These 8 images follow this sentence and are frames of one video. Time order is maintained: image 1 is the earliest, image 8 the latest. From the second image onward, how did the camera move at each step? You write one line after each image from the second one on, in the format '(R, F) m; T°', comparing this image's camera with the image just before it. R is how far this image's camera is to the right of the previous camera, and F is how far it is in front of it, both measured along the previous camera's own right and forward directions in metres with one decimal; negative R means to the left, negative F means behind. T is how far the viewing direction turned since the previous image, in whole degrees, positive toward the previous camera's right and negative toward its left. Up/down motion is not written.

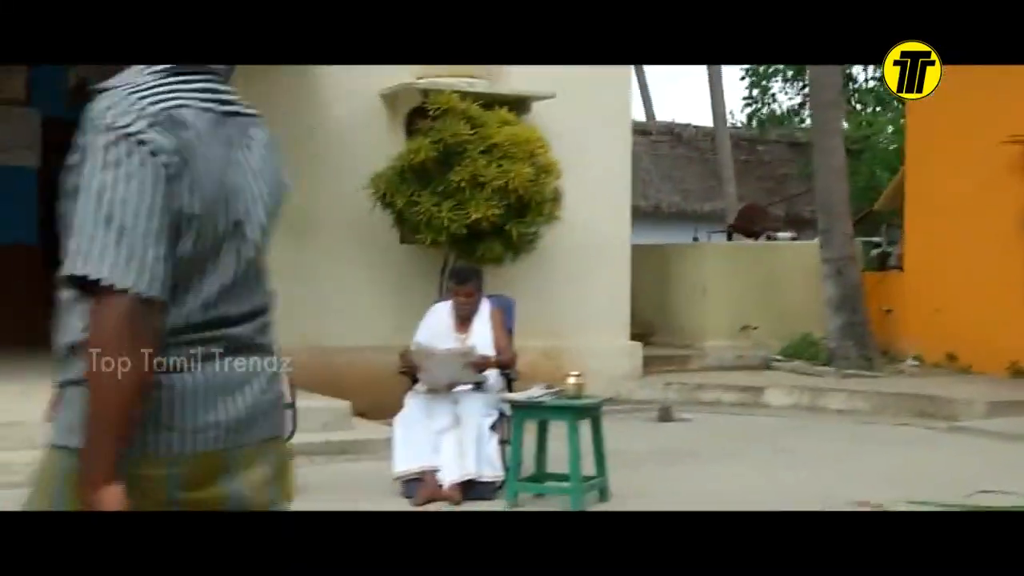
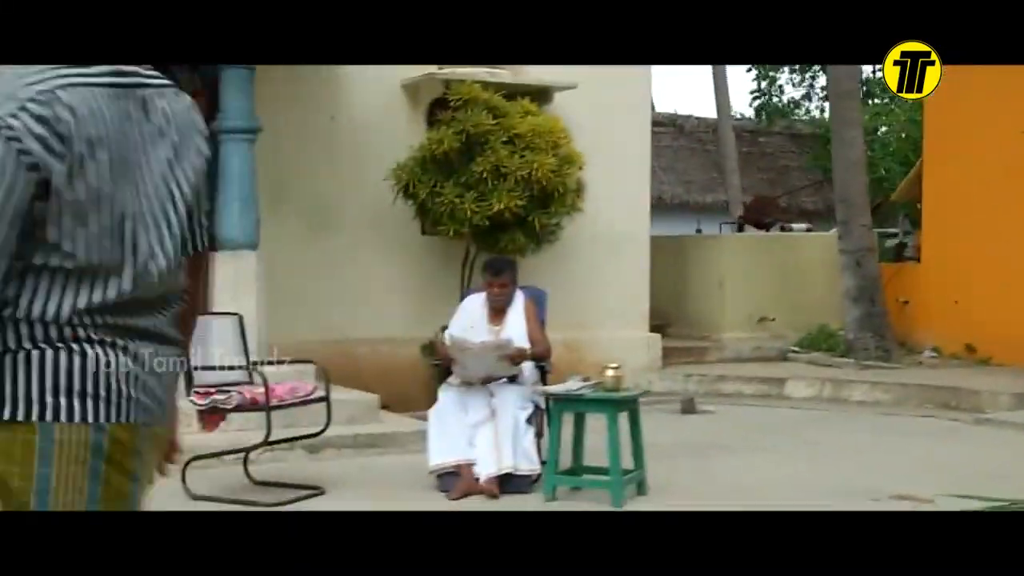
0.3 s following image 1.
(-0.3, +0.1) m; +1°
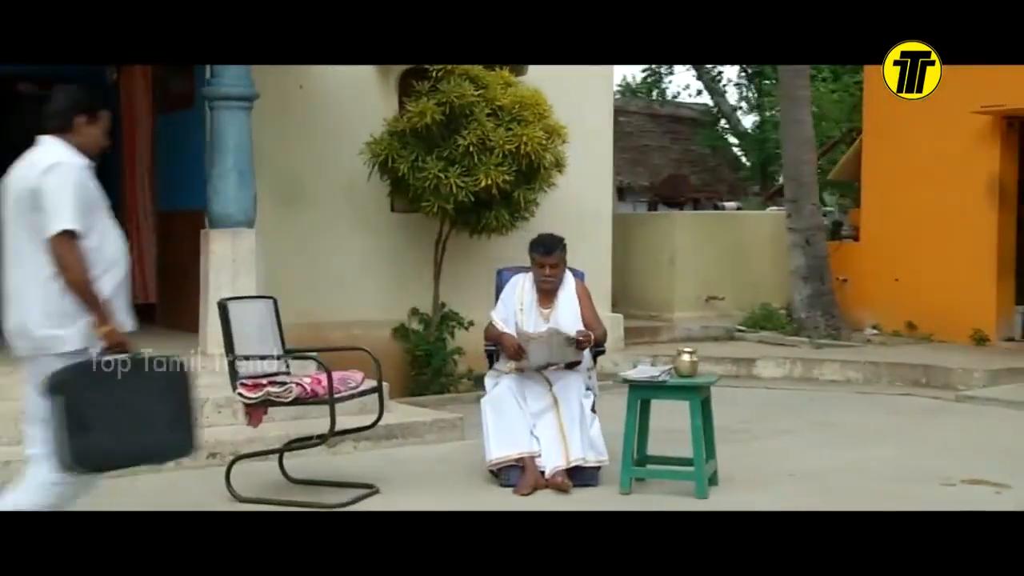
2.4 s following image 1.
(-1.5, +0.5) m; +11°
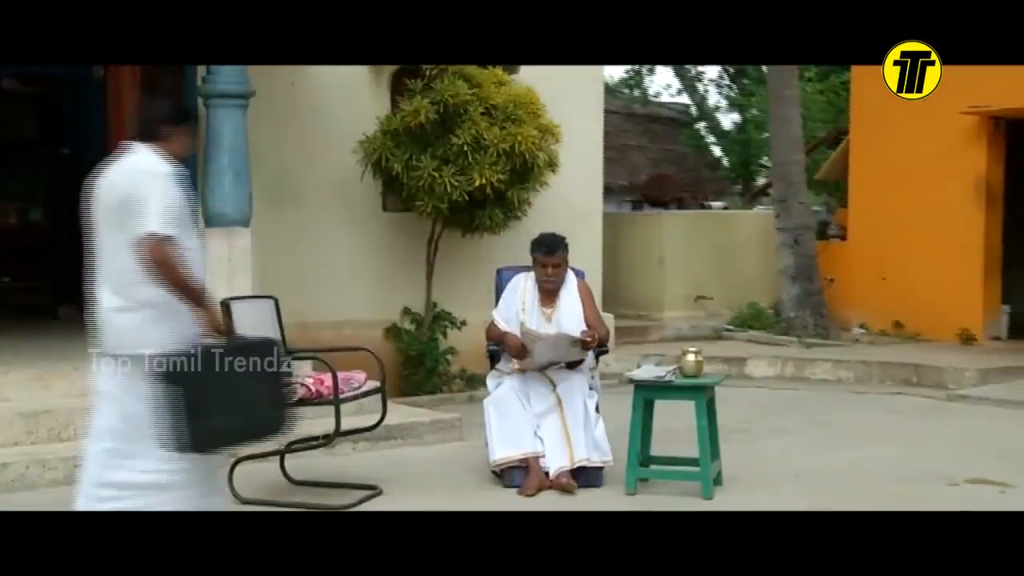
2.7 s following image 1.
(-0.2, 0.0) m; +2°
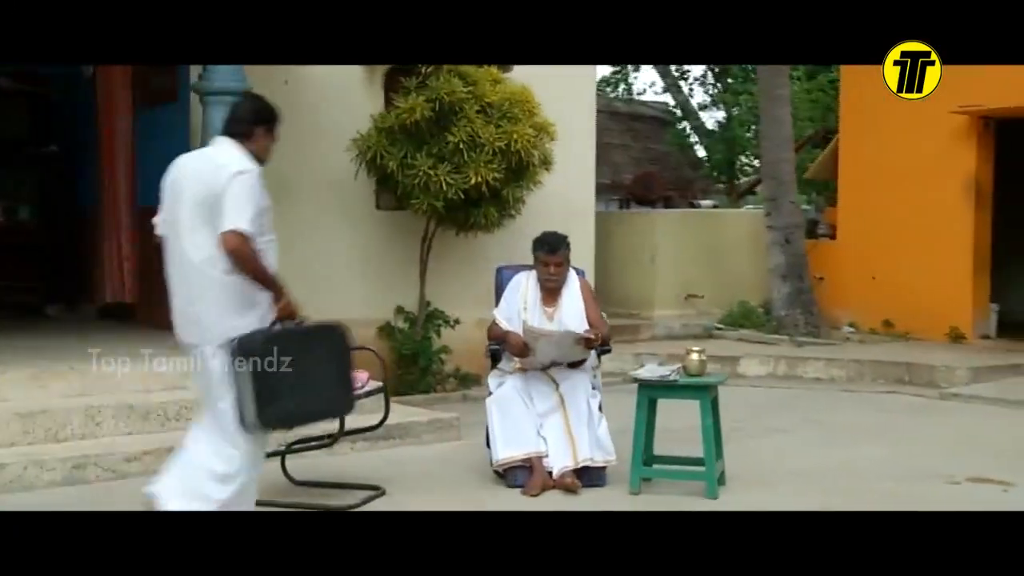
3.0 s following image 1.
(-0.2, 0.0) m; +1°
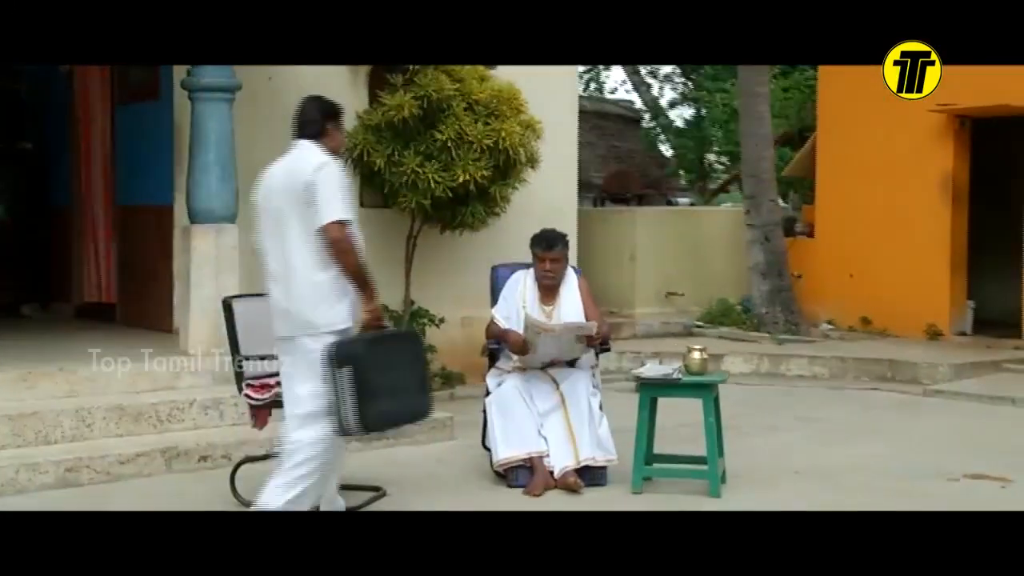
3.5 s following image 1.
(-0.2, +0.1) m; +2°
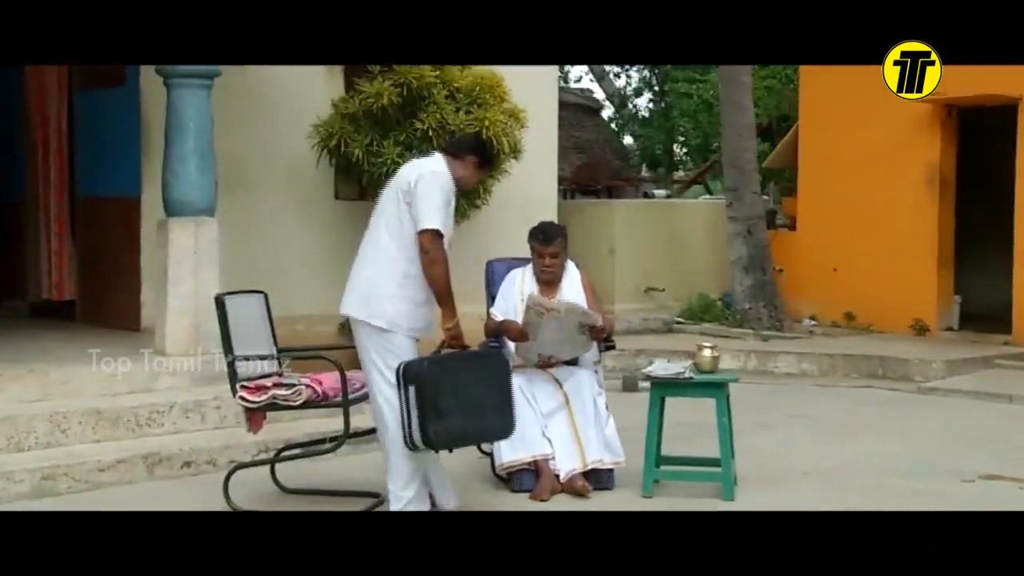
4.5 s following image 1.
(-0.3, +0.3) m; +3°
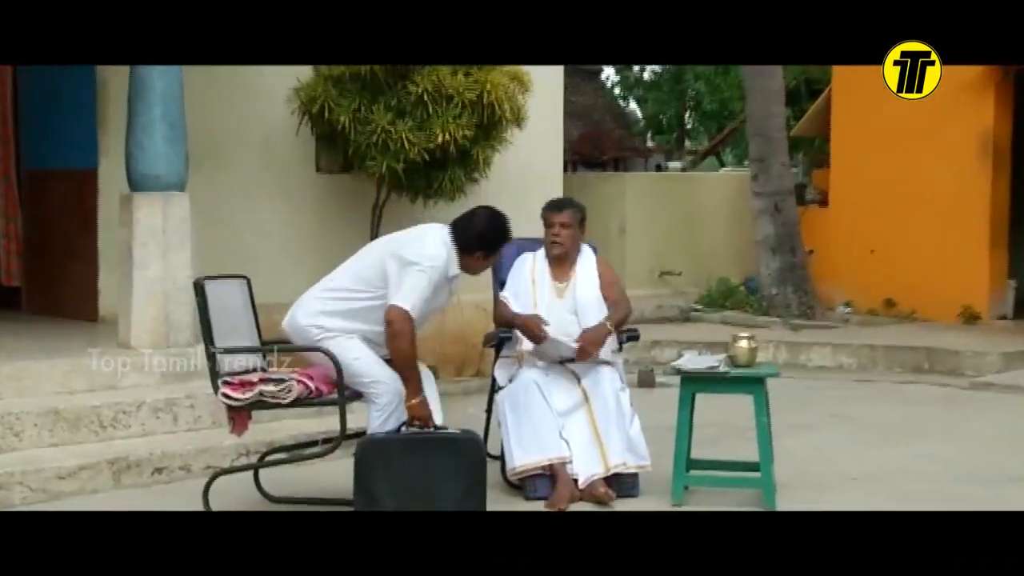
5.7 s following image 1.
(+0.1, +0.7) m; -1°
